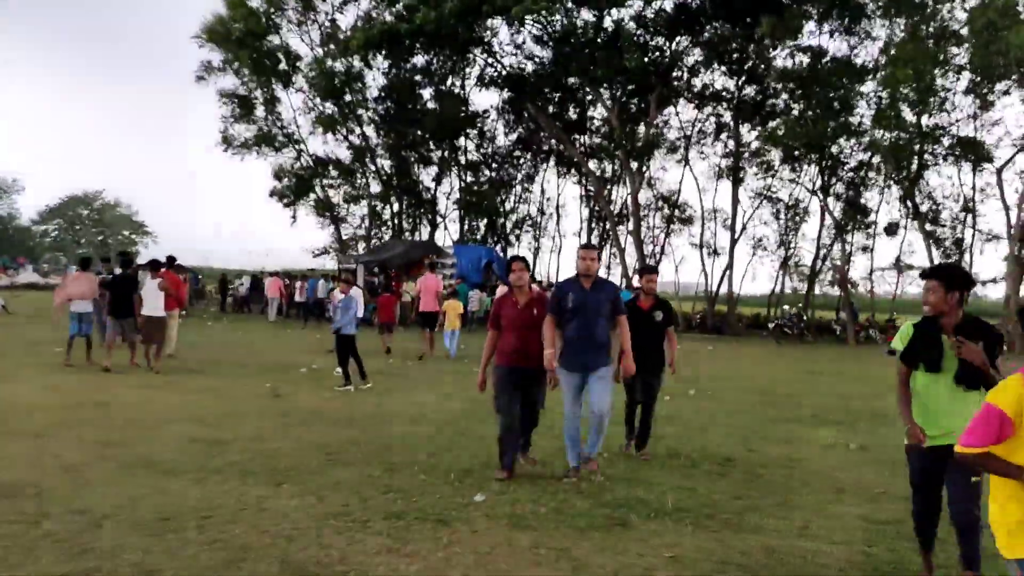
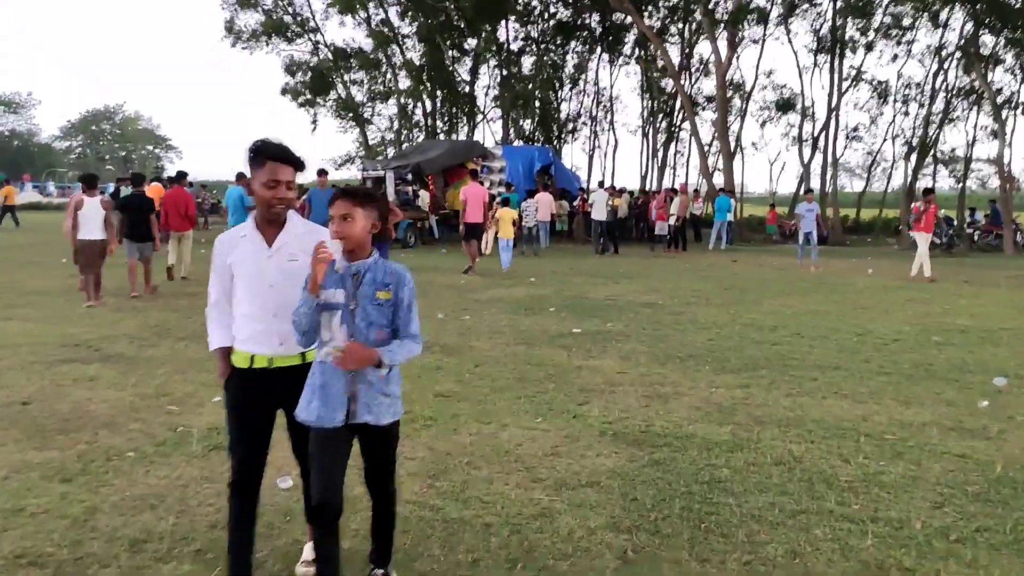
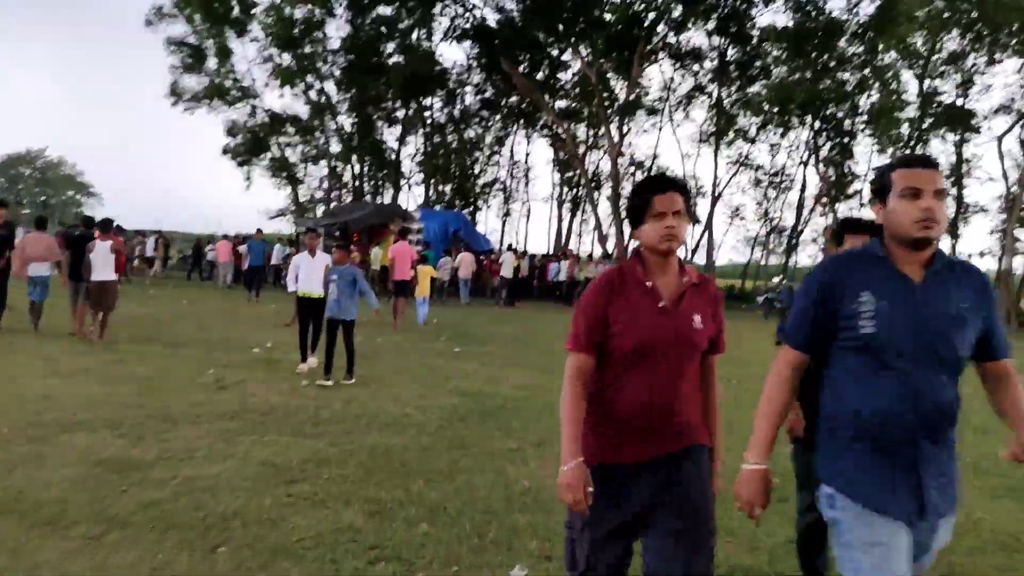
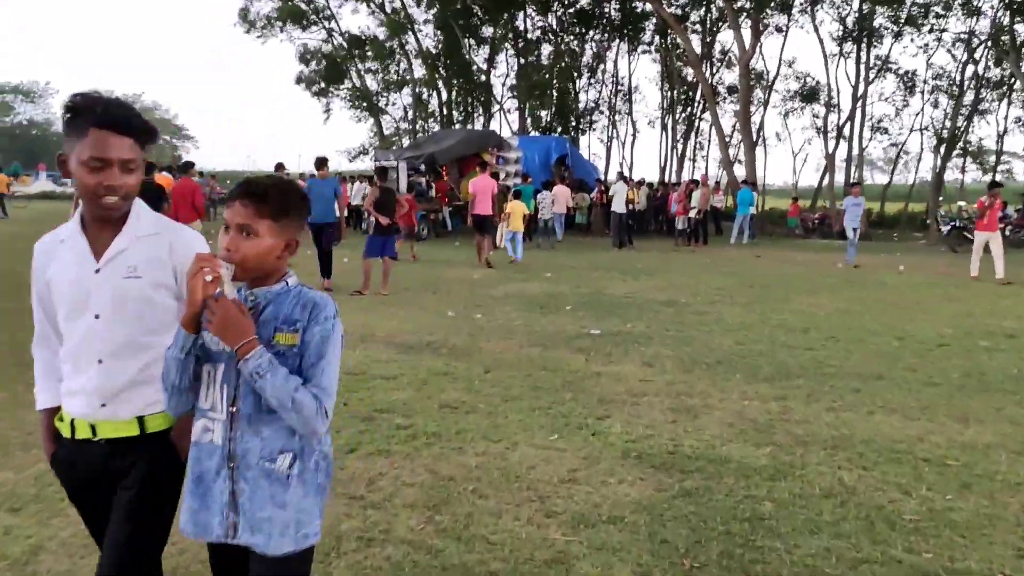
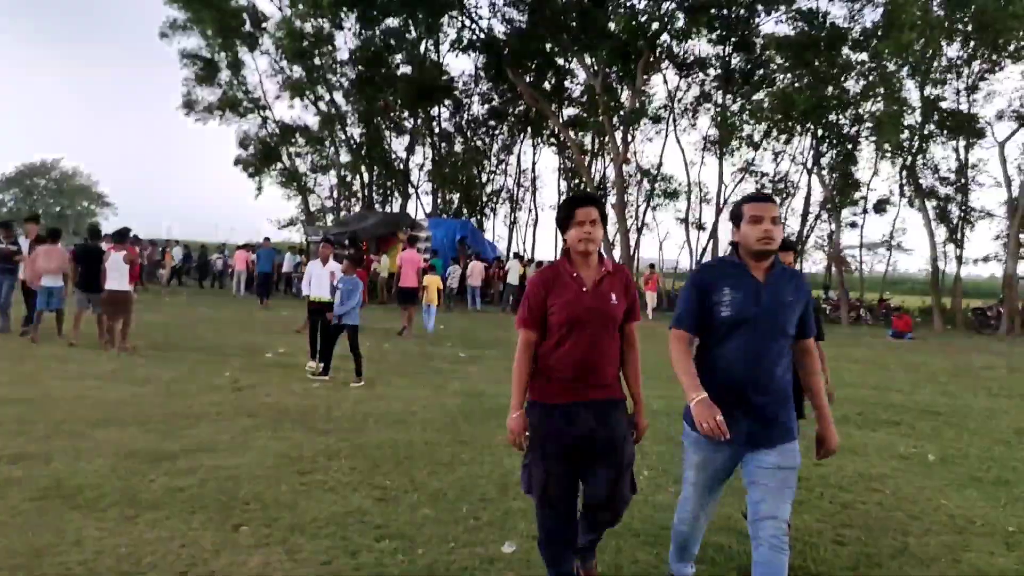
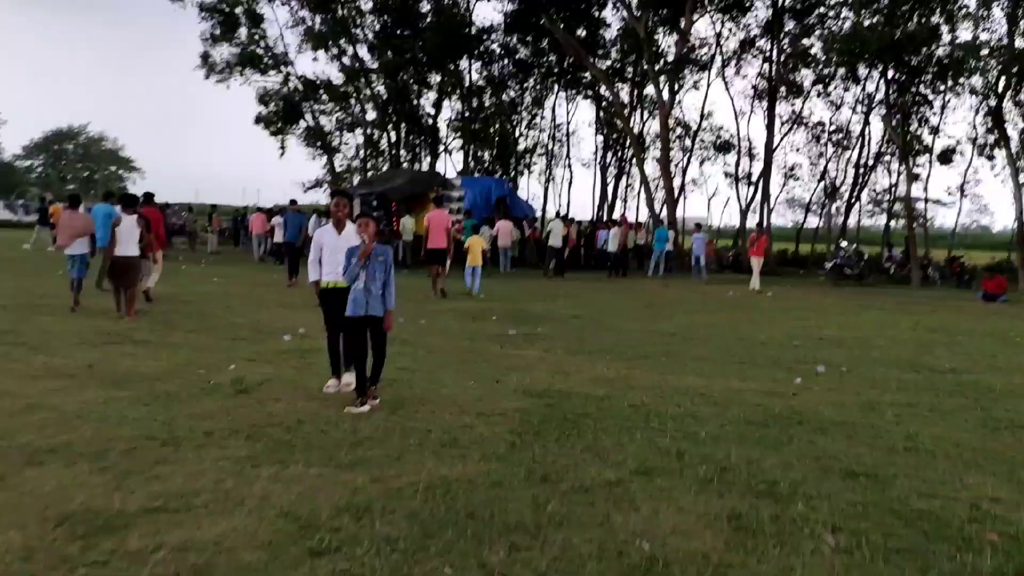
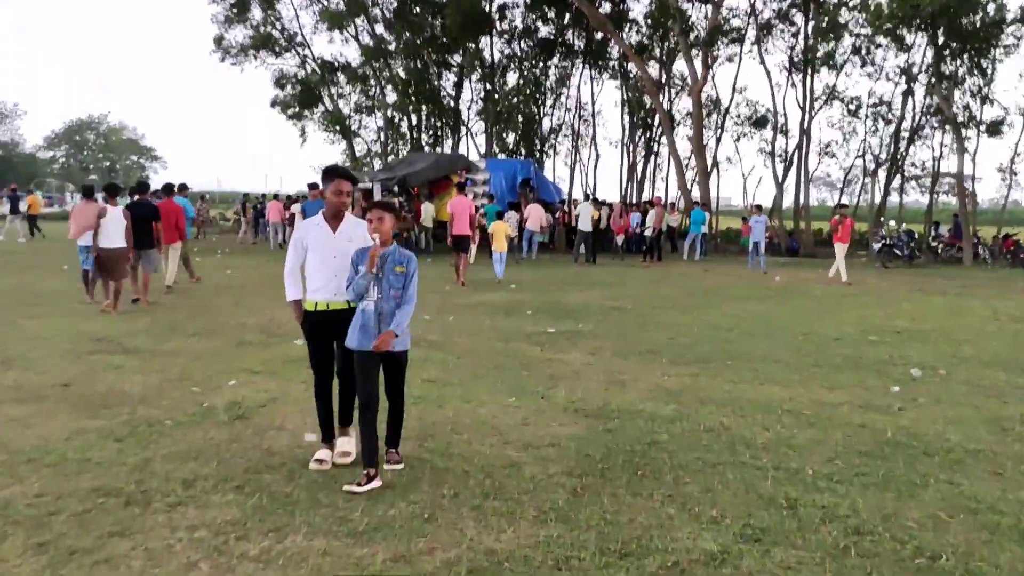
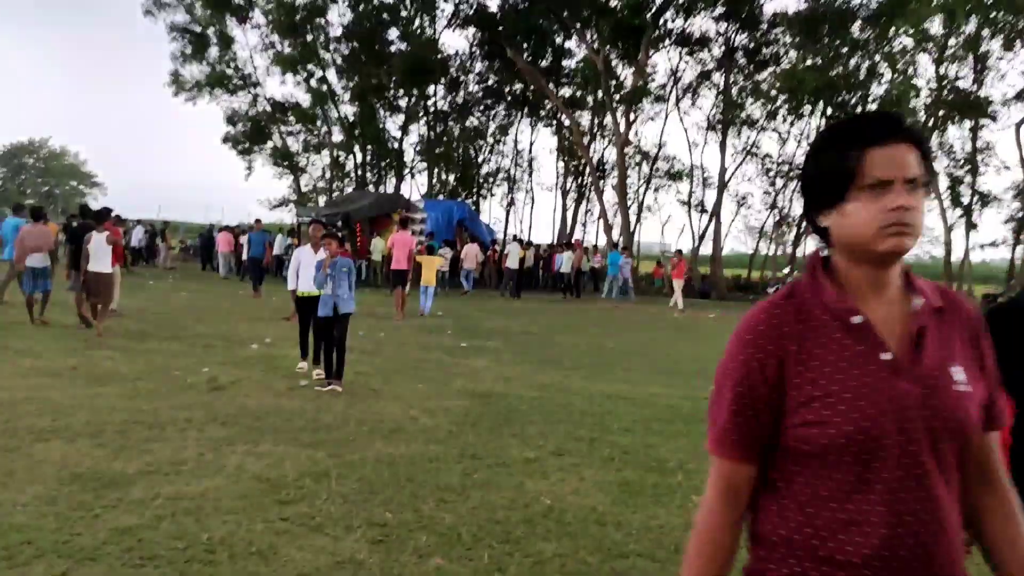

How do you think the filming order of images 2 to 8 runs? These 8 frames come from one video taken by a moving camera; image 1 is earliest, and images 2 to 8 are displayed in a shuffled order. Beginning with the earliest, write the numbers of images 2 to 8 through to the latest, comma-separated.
5, 3, 8, 6, 7, 2, 4
